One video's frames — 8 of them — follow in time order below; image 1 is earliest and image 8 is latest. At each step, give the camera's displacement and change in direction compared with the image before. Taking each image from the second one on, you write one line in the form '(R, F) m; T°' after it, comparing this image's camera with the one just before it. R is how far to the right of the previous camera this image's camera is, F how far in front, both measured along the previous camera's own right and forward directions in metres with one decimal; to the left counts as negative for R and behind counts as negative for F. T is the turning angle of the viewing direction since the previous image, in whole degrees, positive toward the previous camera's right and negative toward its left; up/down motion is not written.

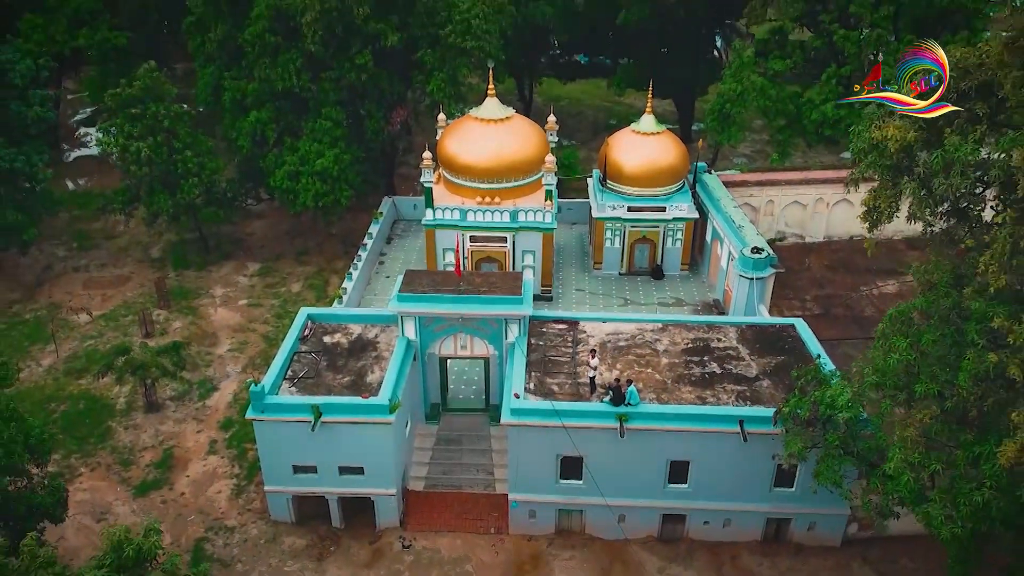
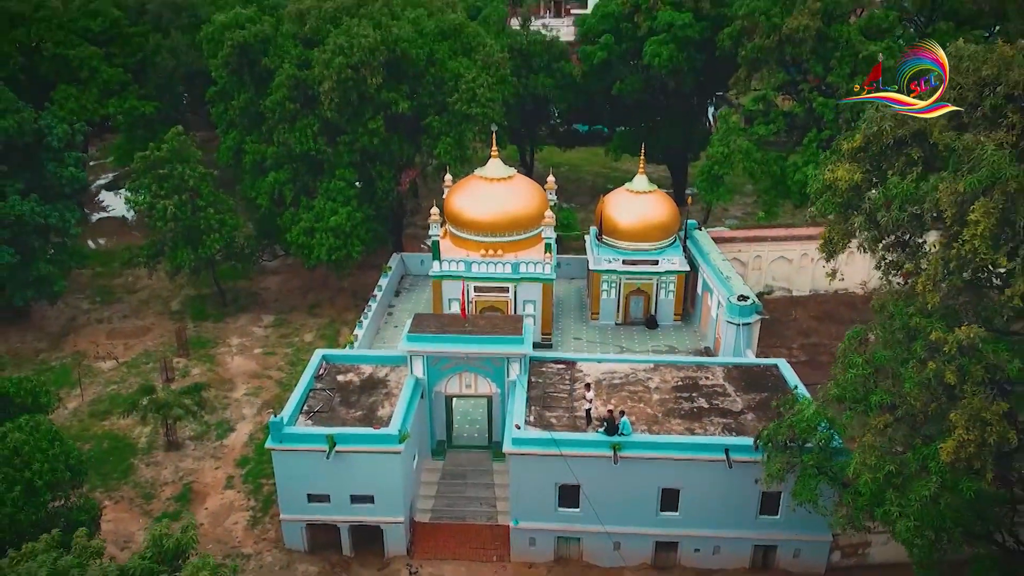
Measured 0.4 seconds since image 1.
(0.0, -1.0) m; 0°
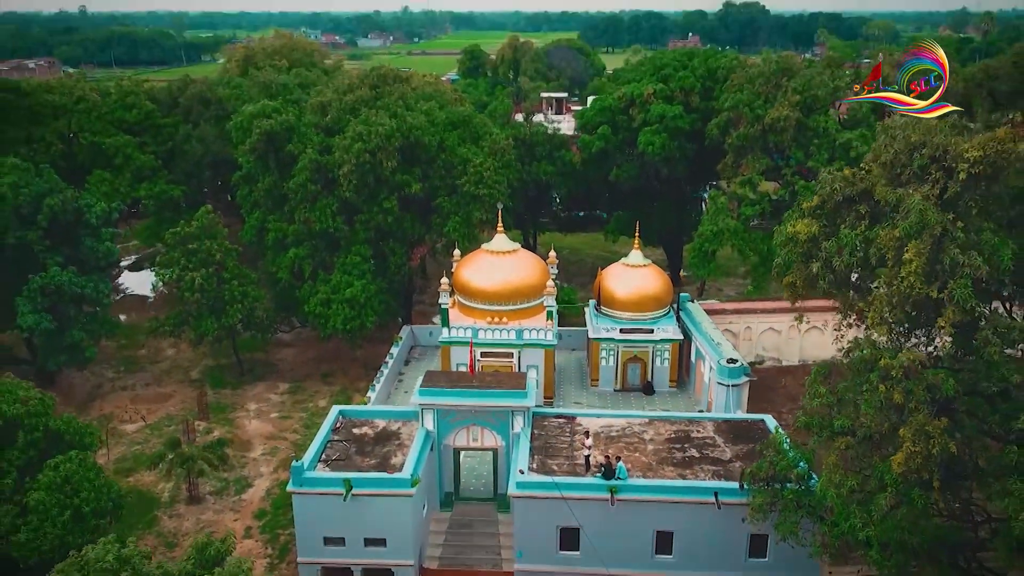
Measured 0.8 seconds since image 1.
(0.0, -1.2) m; 0°
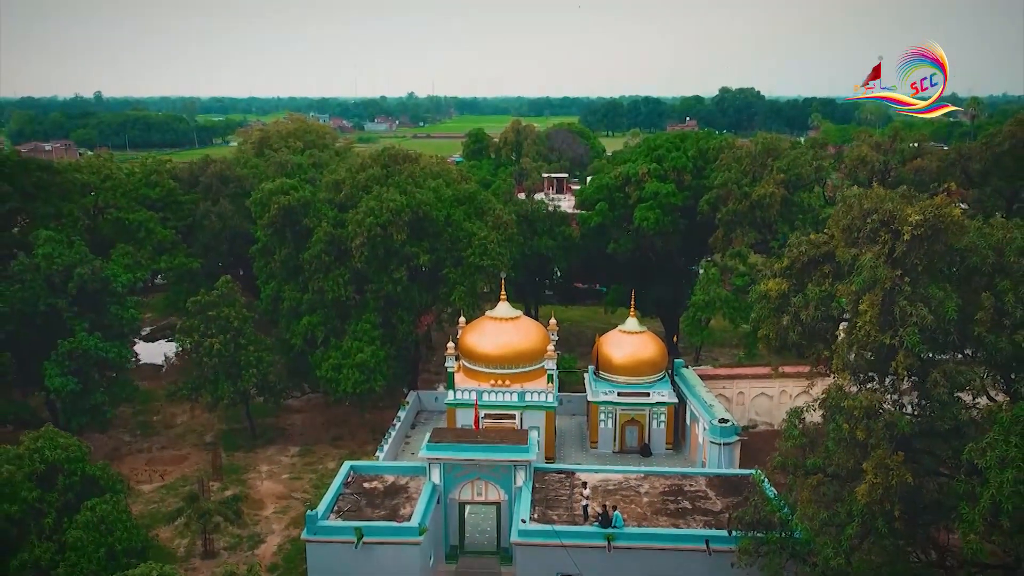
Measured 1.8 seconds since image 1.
(0.0, -1.1) m; 0°
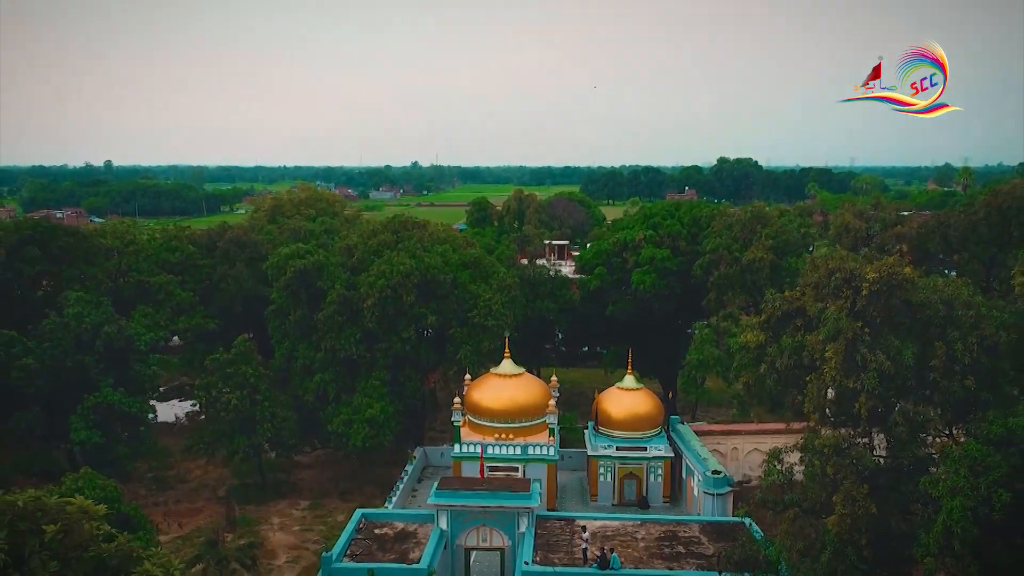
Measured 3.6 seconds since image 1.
(0.0, -1.2) m; 0°
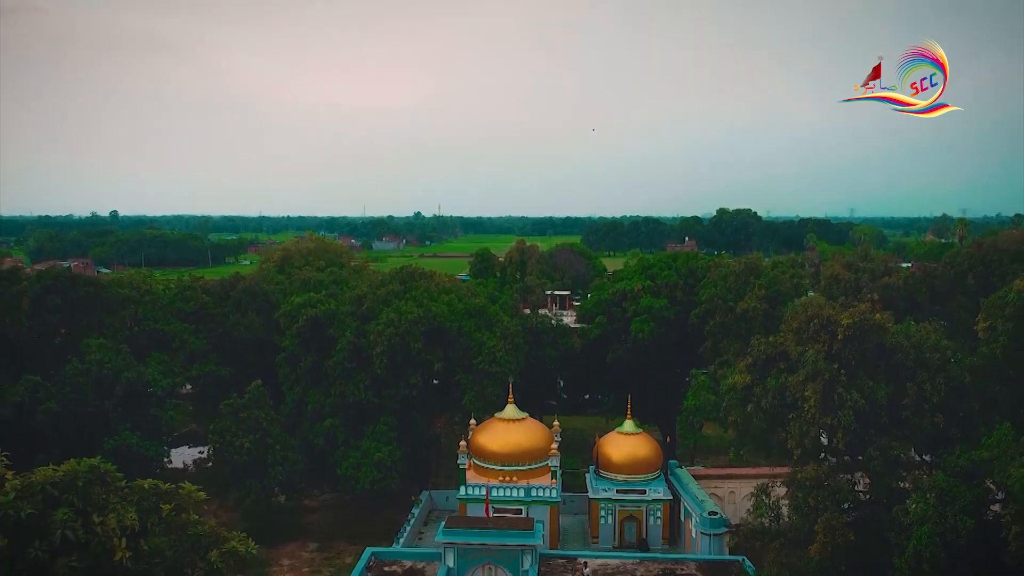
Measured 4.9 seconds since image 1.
(-0.1, -1.0) m; 0°
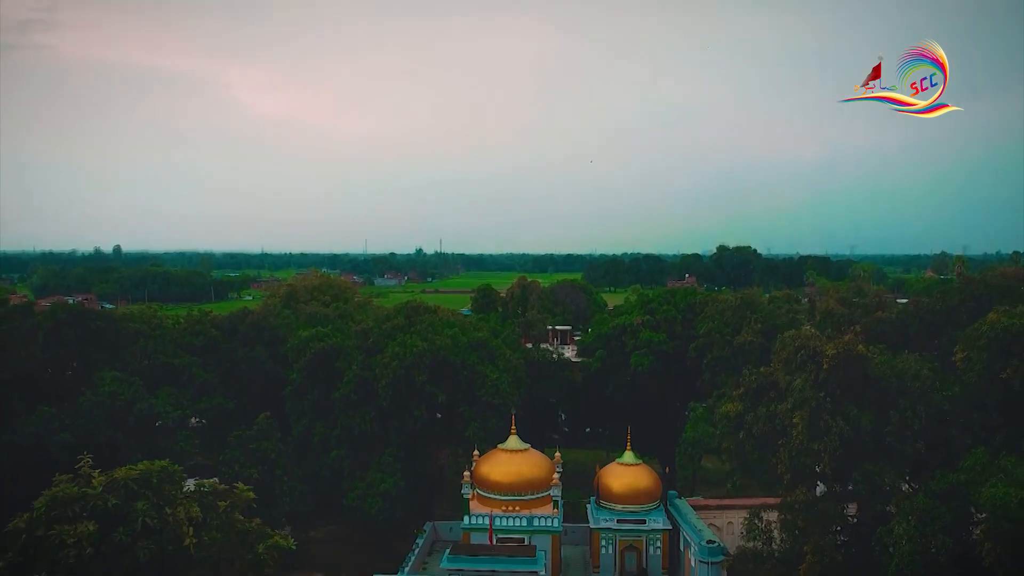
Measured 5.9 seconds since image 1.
(0.0, -0.8) m; 0°
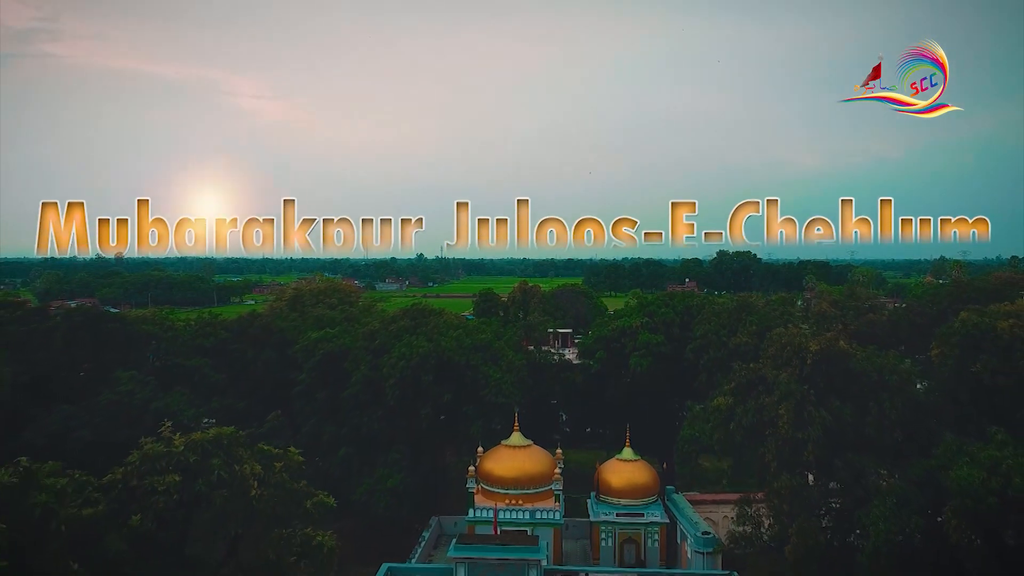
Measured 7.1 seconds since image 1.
(-0.1, -0.9) m; 0°
